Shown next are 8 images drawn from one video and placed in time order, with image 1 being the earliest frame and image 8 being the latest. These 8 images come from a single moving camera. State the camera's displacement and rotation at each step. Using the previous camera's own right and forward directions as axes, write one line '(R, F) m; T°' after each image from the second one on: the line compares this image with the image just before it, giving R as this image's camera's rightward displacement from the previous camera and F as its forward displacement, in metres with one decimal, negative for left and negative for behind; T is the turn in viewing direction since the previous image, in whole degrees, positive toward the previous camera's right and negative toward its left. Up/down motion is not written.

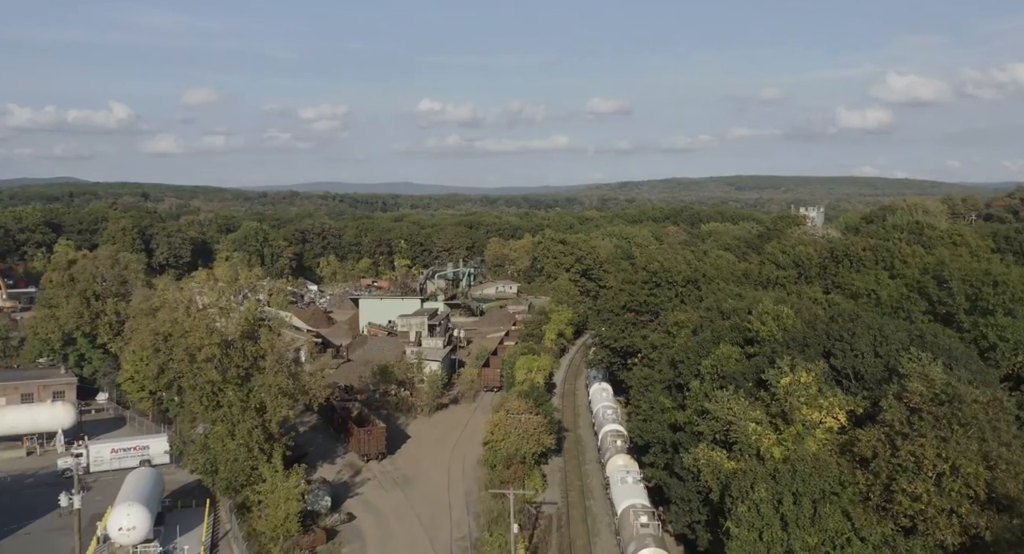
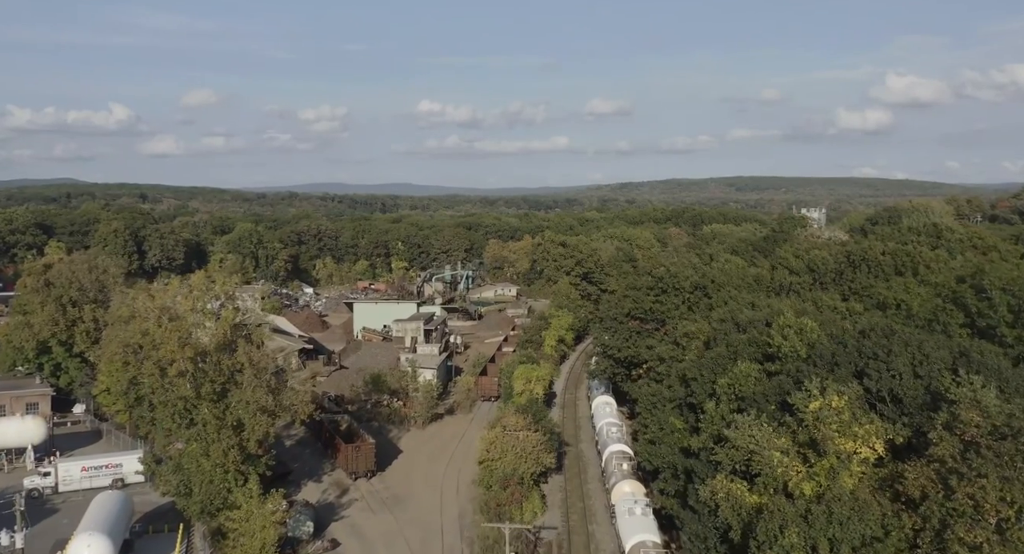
(+0.1, +1.4) m; 0°
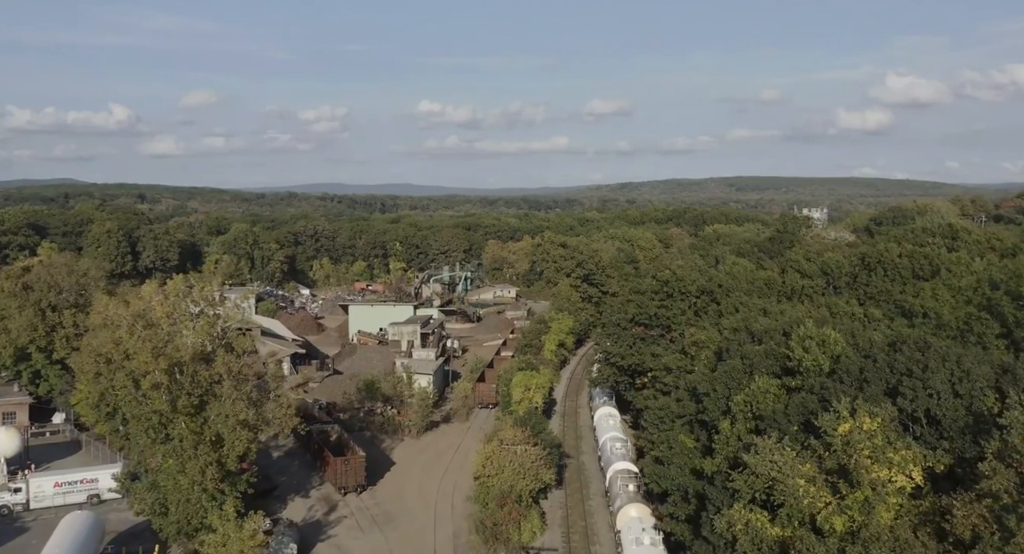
(+0.1, +1.1) m; 0°
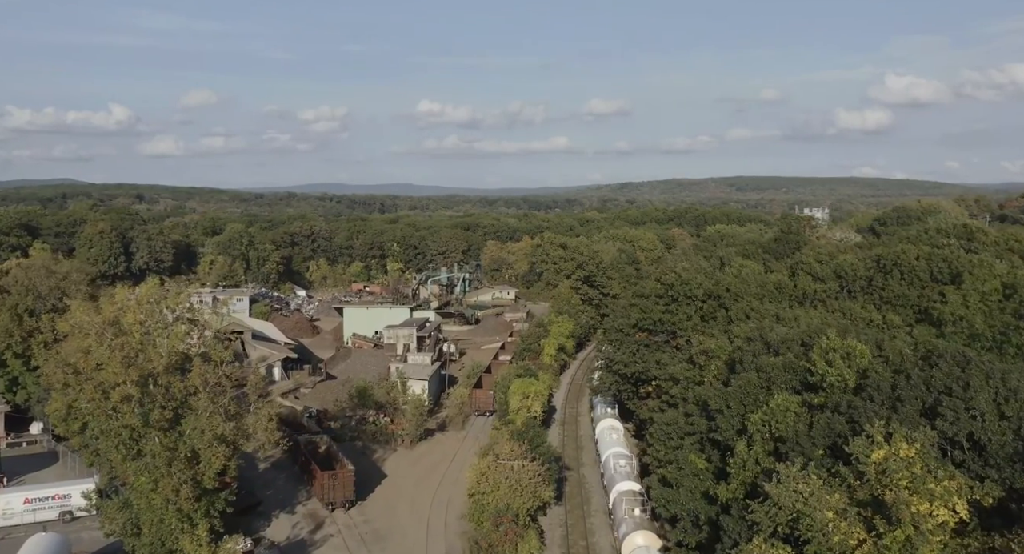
(+0.1, +1.1) m; 0°
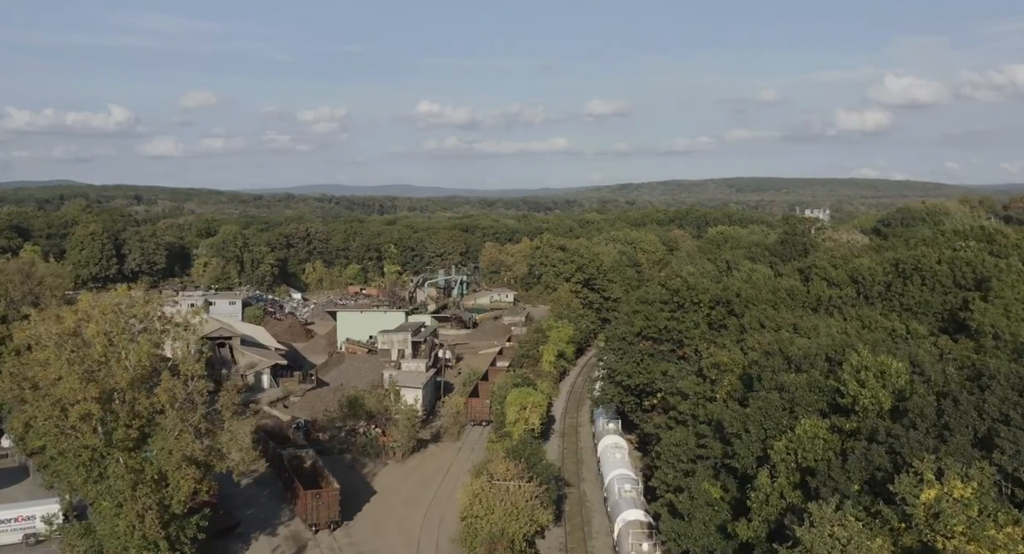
(+0.1, +1.3) m; 0°
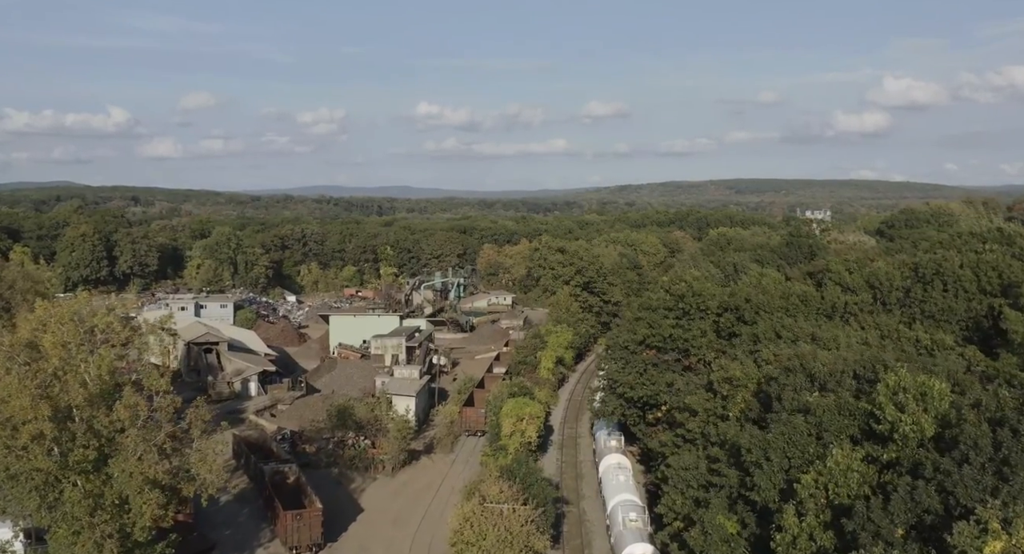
(+0.1, +1.2) m; 0°
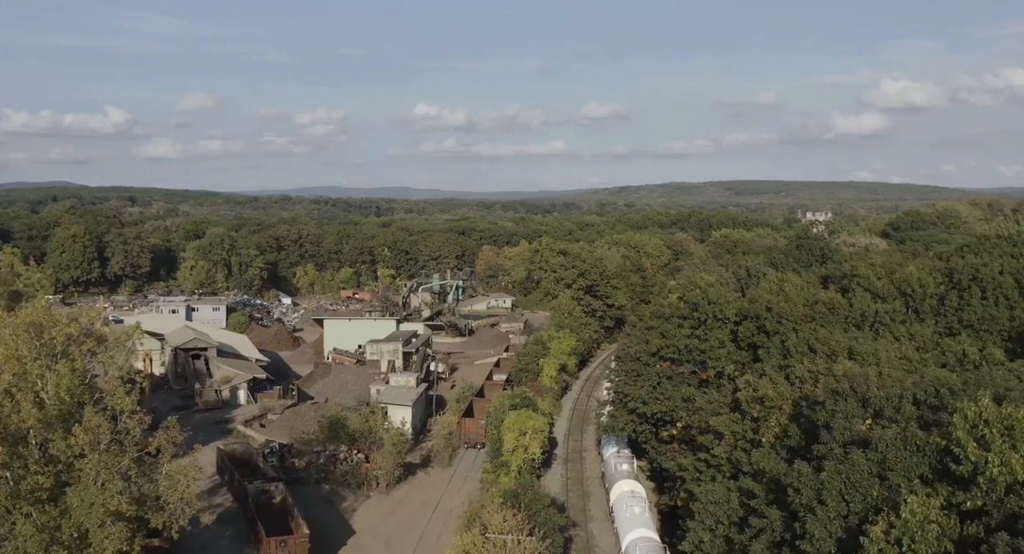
(-0.1, +1.4) m; 0°
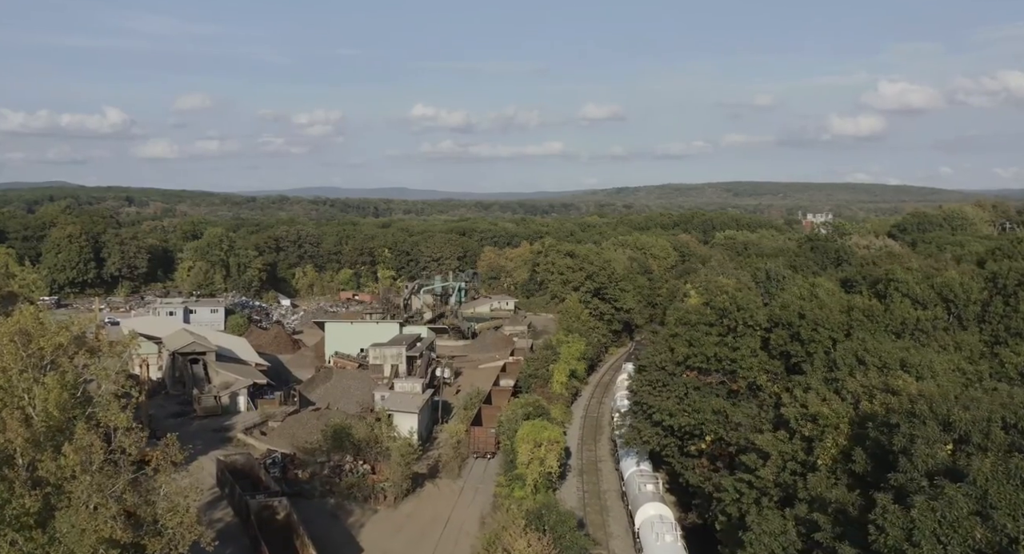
(-0.4, +1.0) m; 0°
